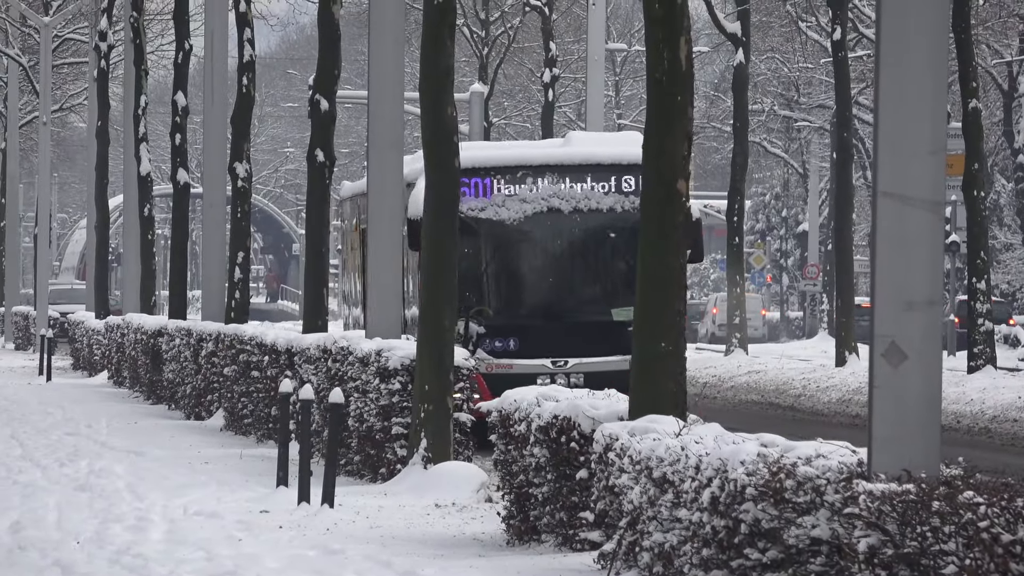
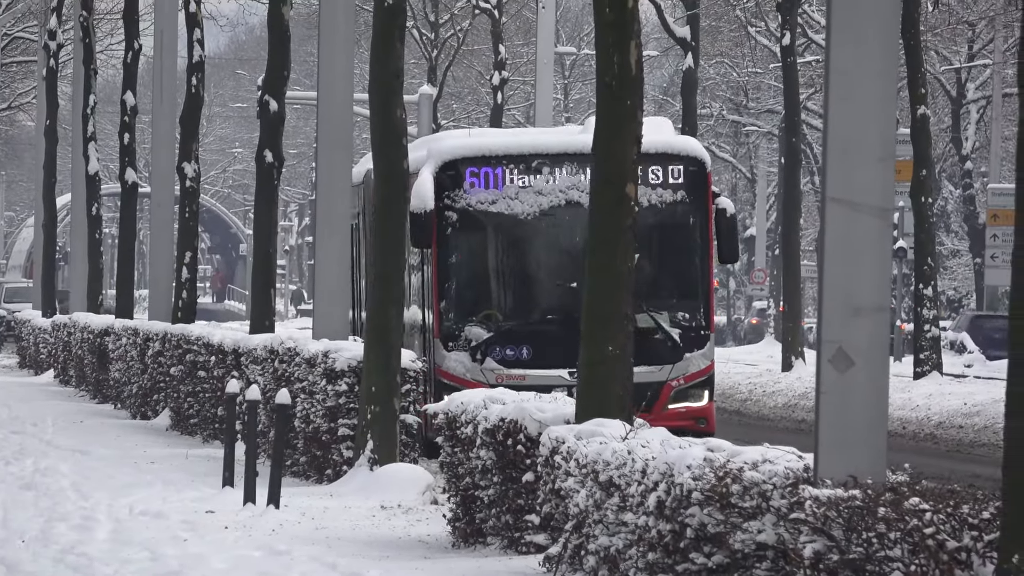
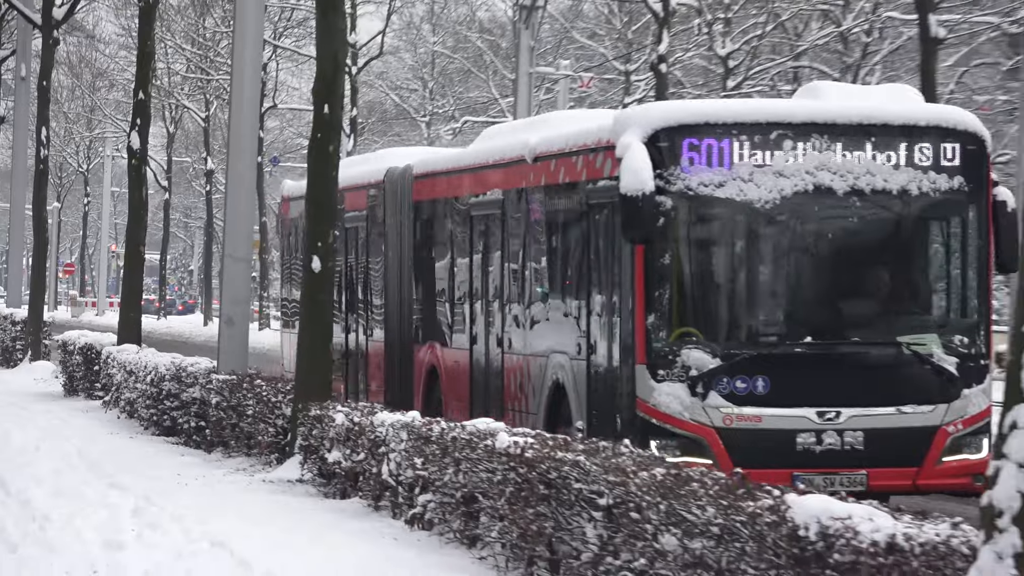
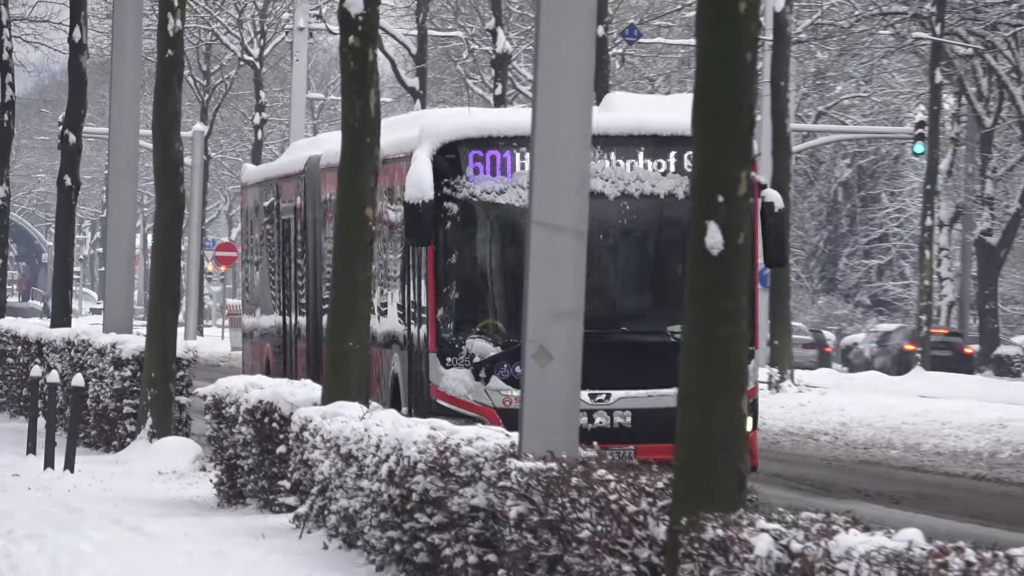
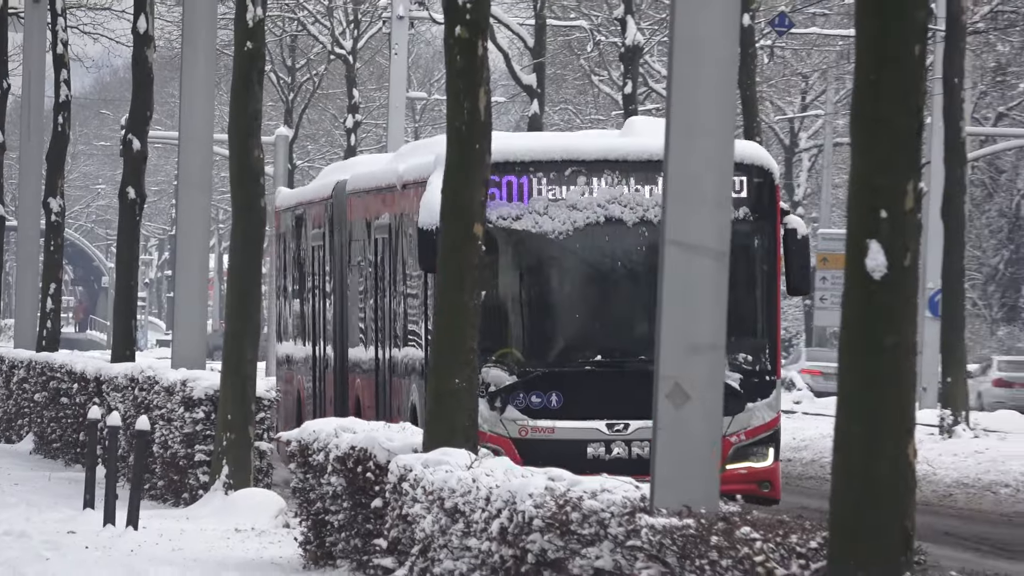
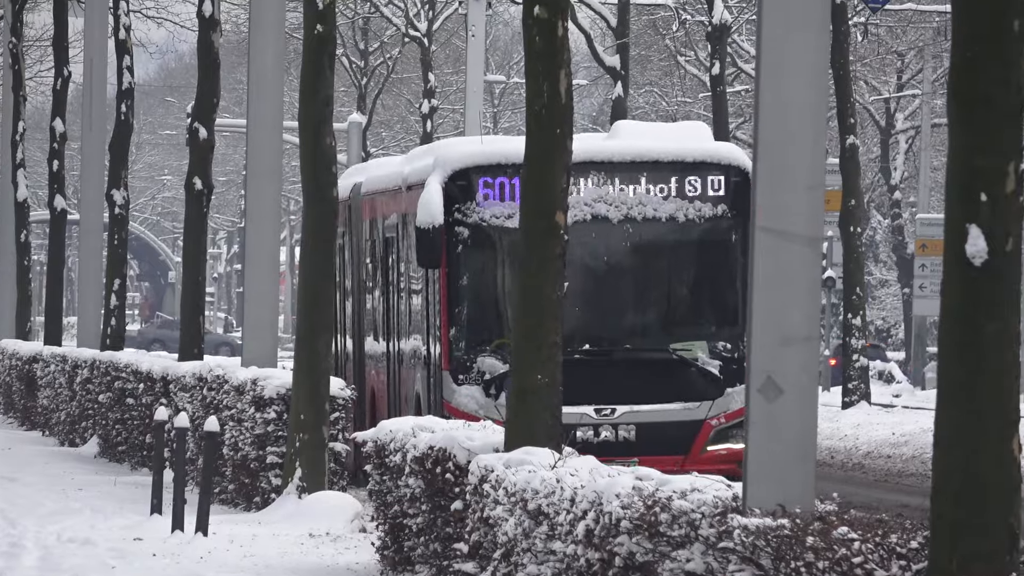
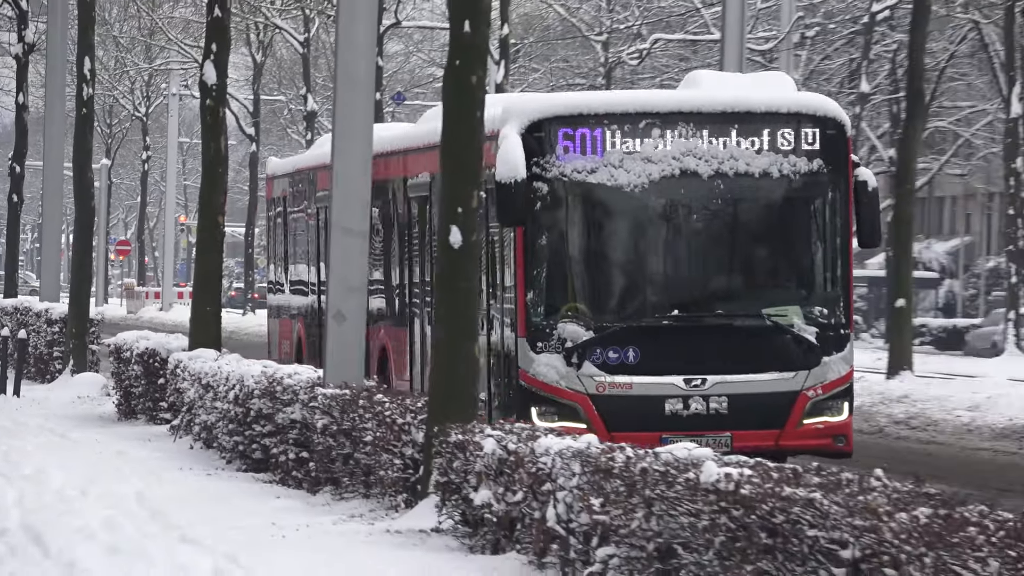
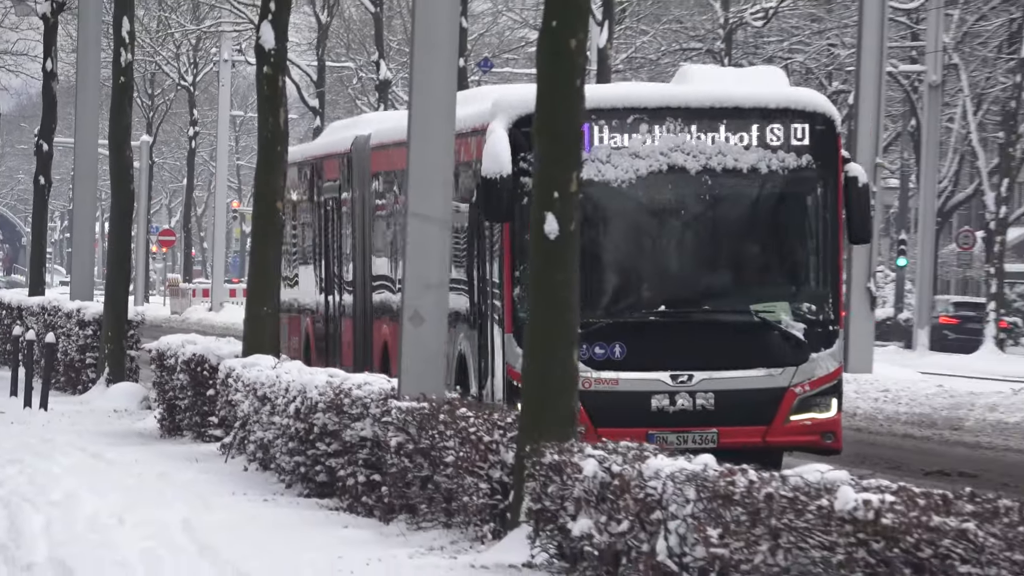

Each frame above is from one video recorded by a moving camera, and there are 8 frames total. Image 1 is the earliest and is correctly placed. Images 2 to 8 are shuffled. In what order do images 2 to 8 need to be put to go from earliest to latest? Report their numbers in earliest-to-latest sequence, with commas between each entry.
2, 6, 5, 4, 8, 7, 3
